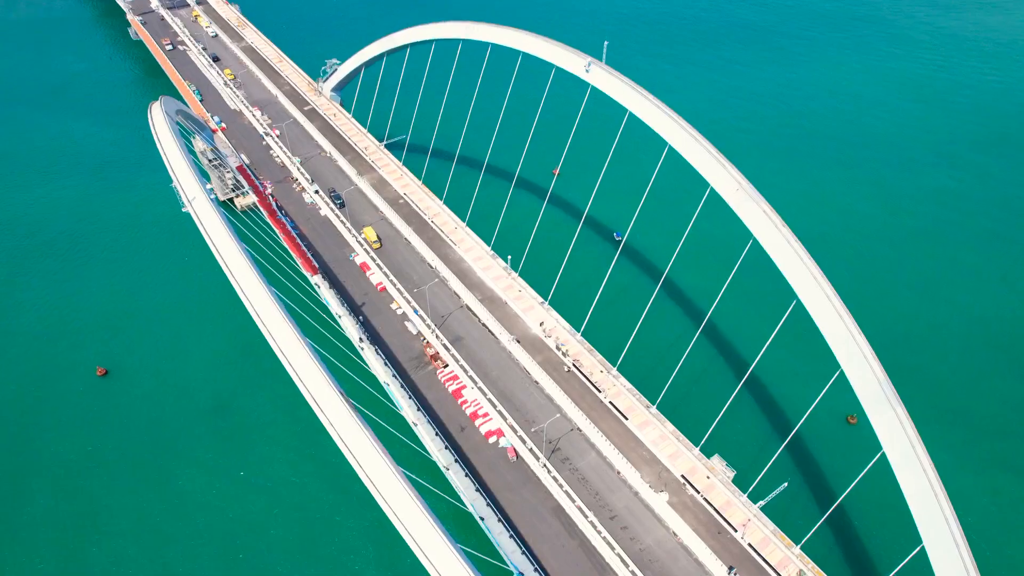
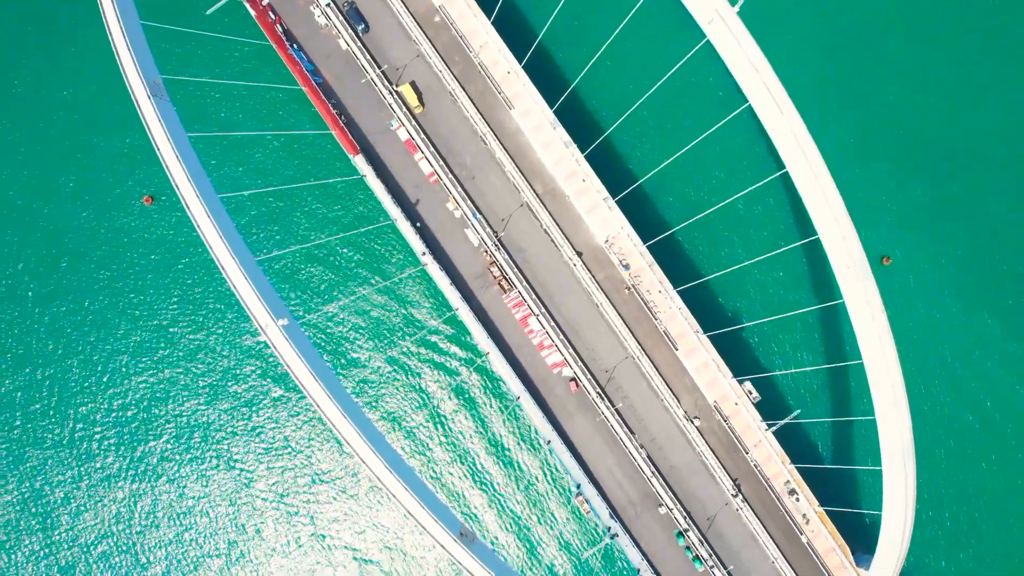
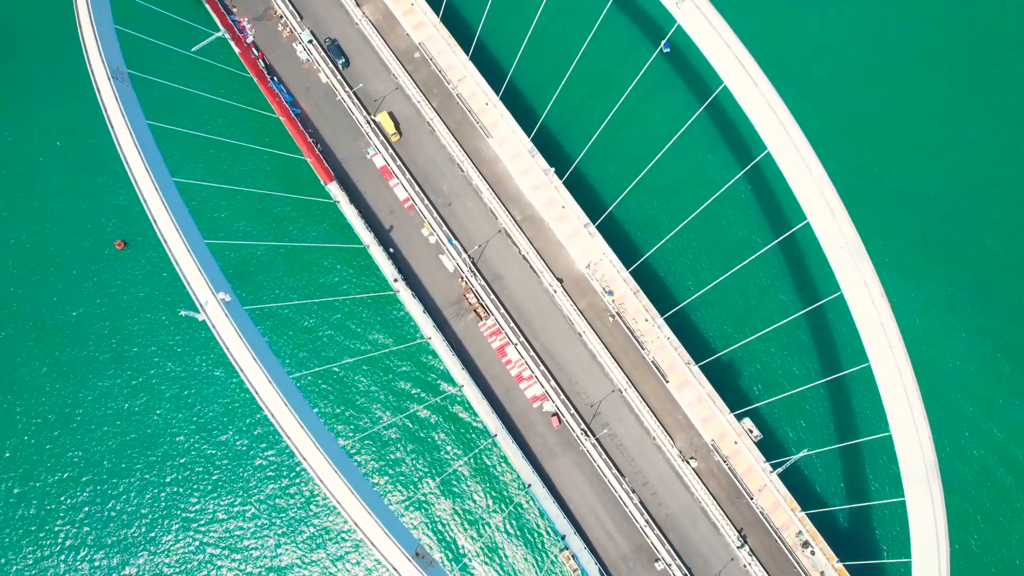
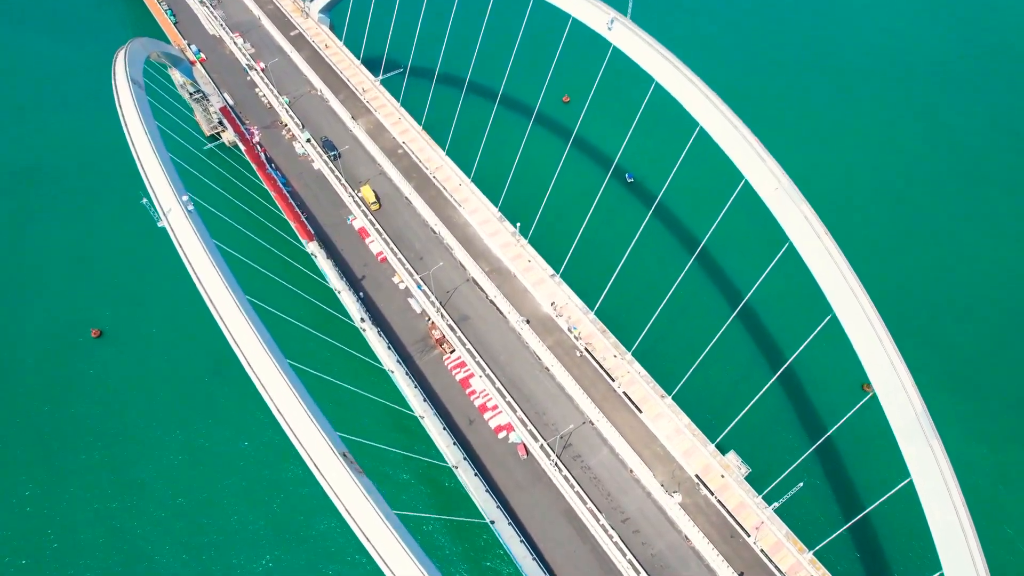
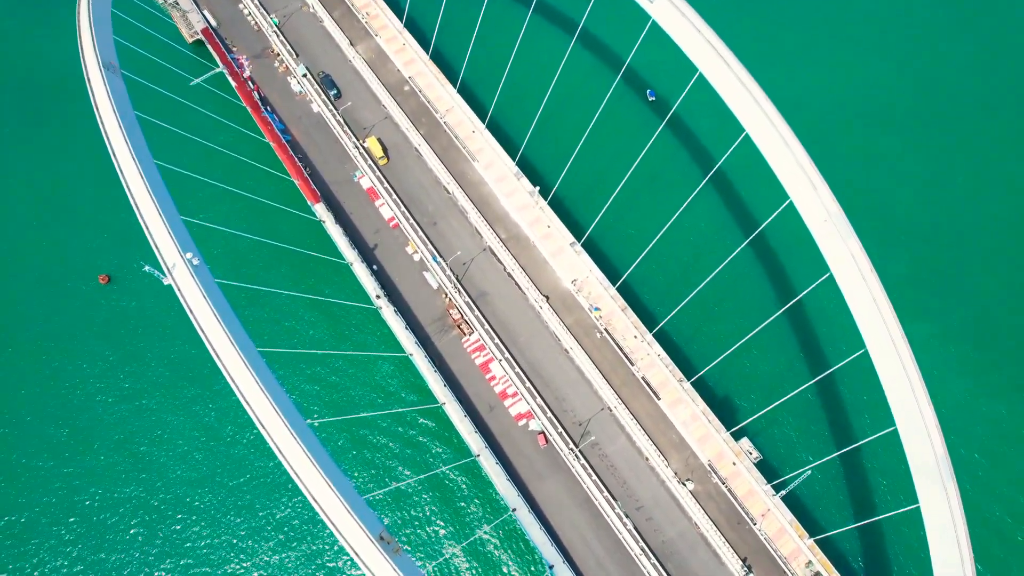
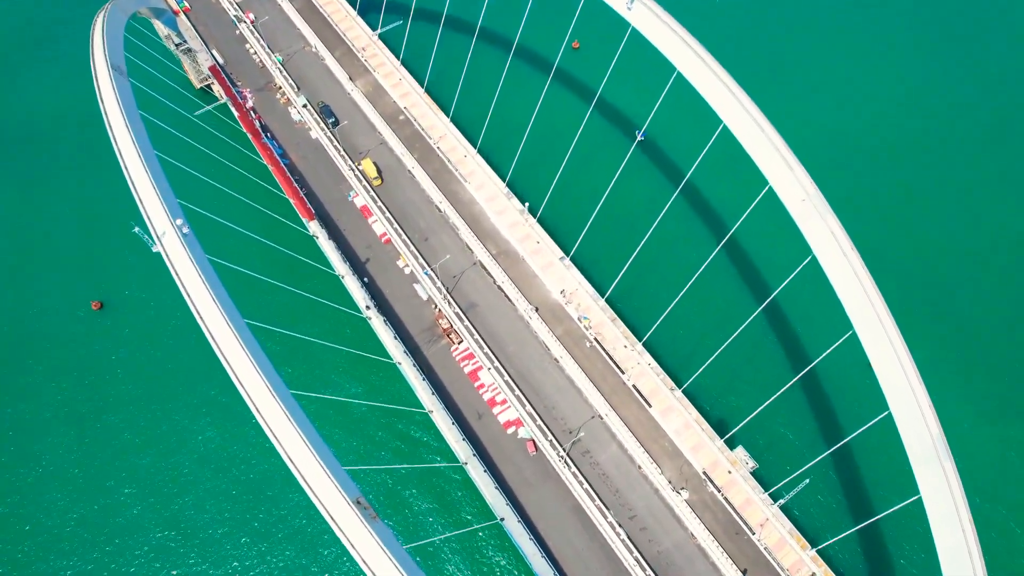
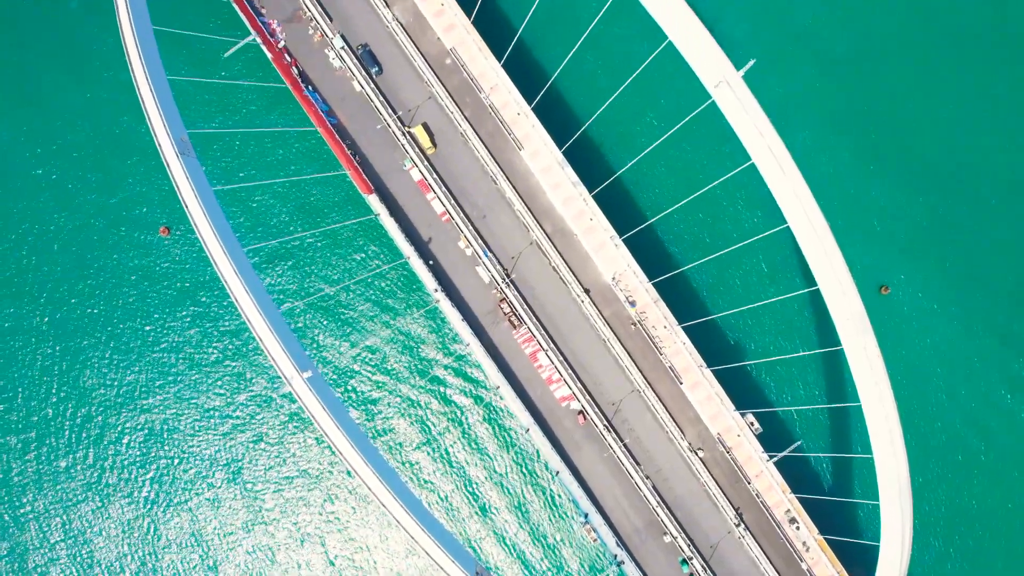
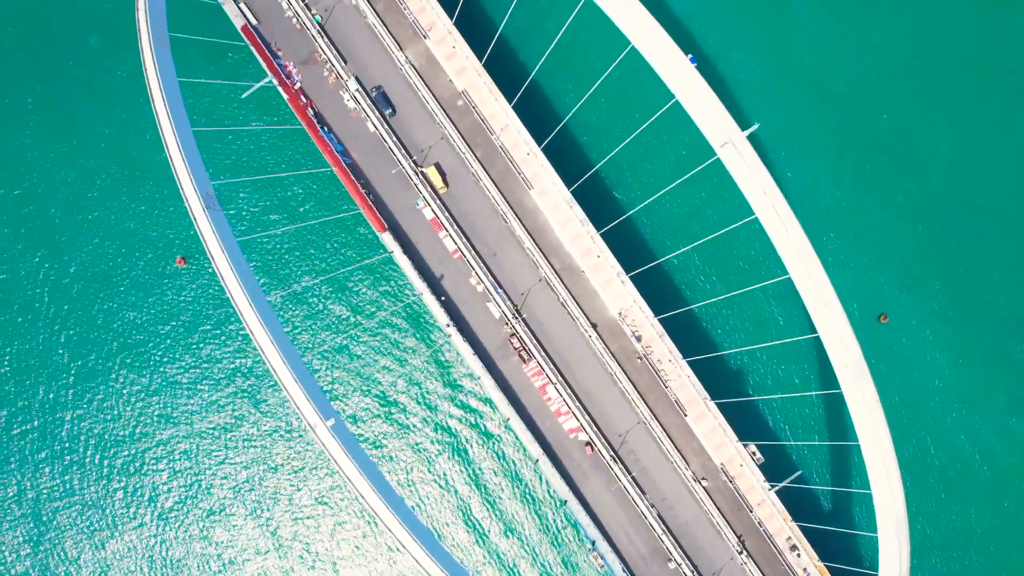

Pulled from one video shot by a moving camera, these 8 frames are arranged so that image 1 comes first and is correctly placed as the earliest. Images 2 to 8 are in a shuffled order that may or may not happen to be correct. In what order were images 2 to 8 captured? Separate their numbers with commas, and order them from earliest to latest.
4, 6, 5, 3, 2, 7, 8
